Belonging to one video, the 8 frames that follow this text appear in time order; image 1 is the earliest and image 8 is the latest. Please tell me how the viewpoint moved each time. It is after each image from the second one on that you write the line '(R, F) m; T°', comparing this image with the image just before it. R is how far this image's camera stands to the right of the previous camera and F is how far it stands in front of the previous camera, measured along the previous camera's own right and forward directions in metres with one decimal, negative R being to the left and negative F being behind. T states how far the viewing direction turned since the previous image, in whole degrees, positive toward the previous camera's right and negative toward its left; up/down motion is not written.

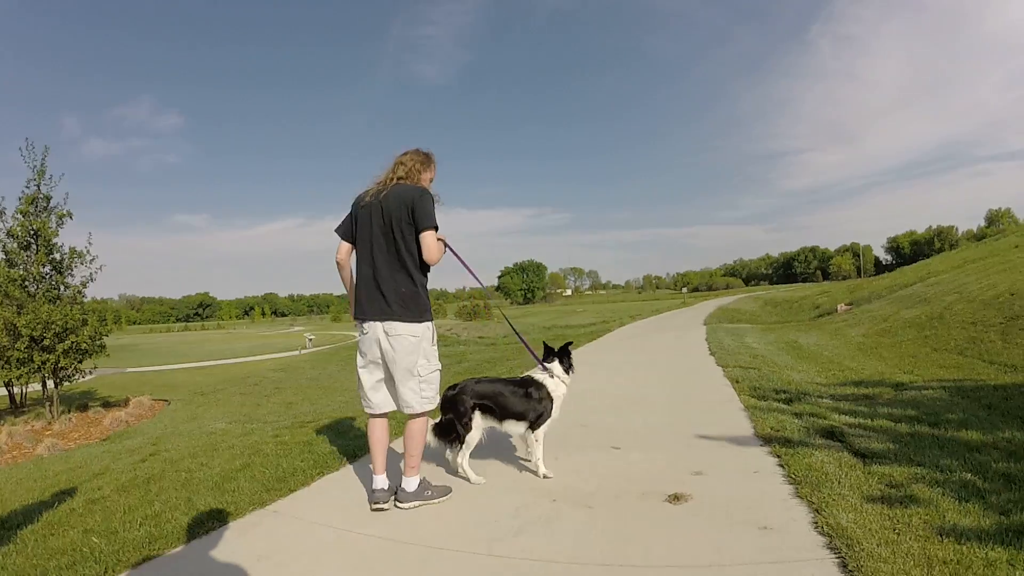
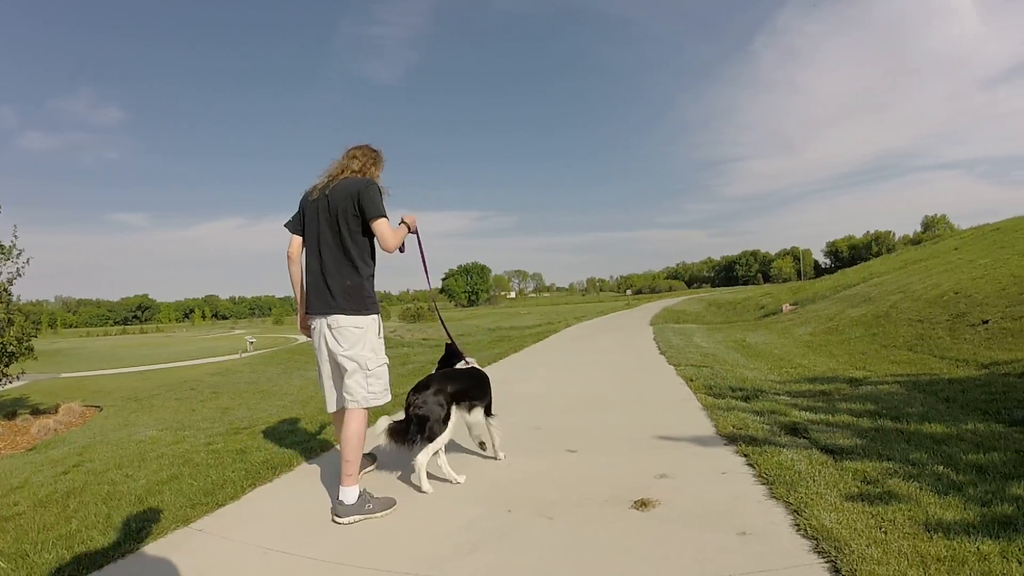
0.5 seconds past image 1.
(0.0, +0.3) m; +5°
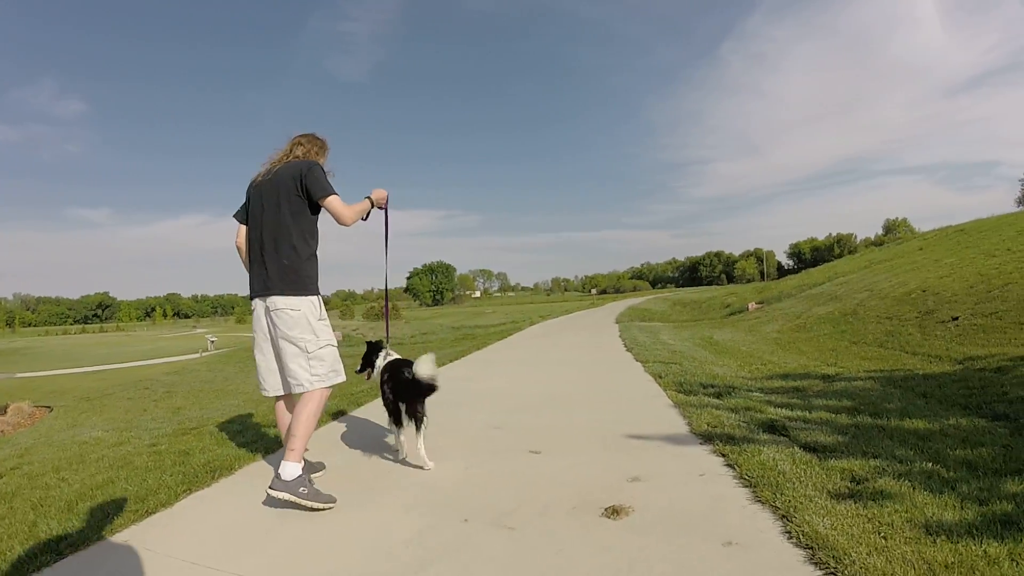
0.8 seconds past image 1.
(+0.1, +0.3) m; +3°
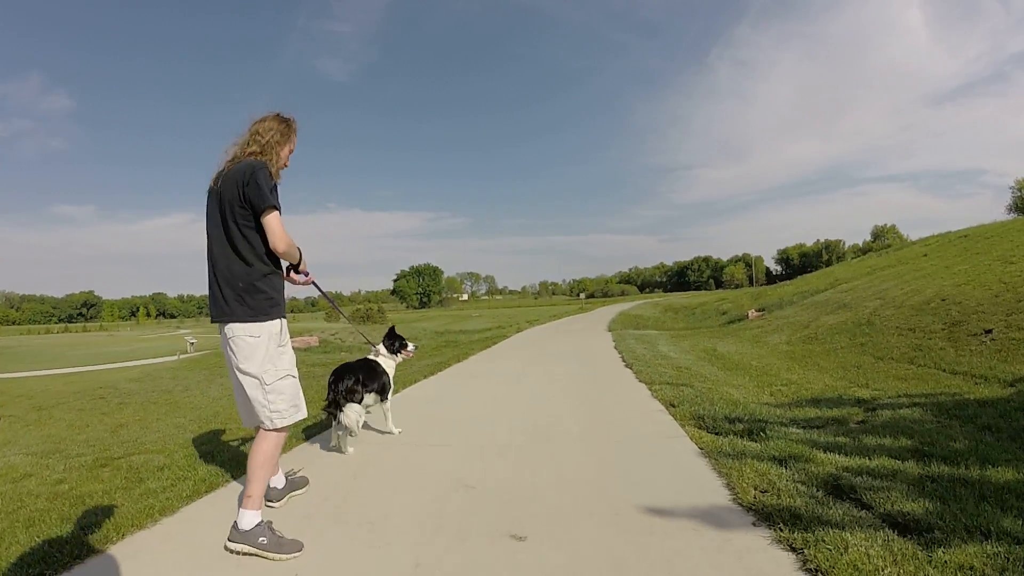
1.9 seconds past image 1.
(0.0, +0.9) m; +1°
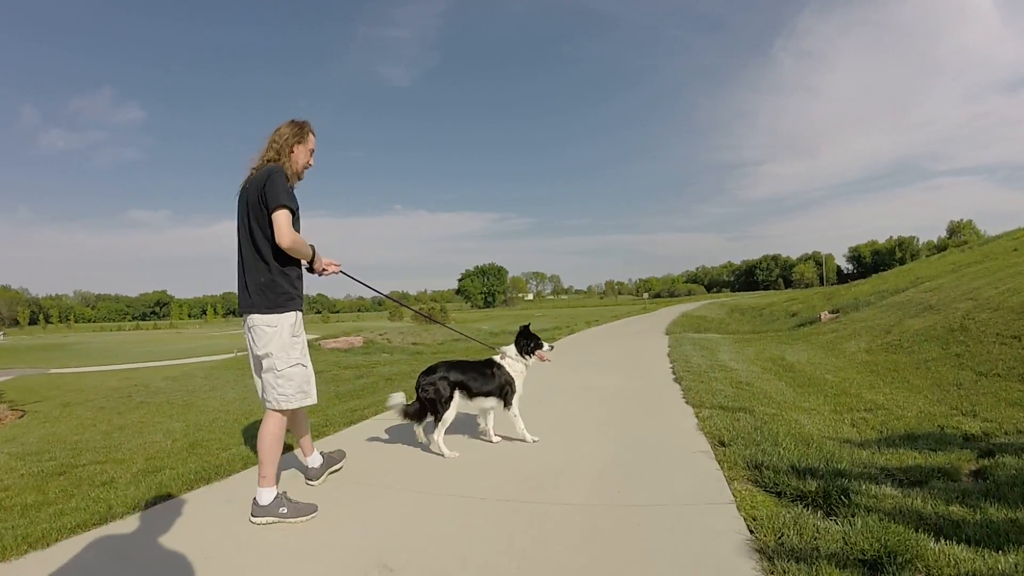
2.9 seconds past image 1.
(+0.3, +0.8) m; -6°
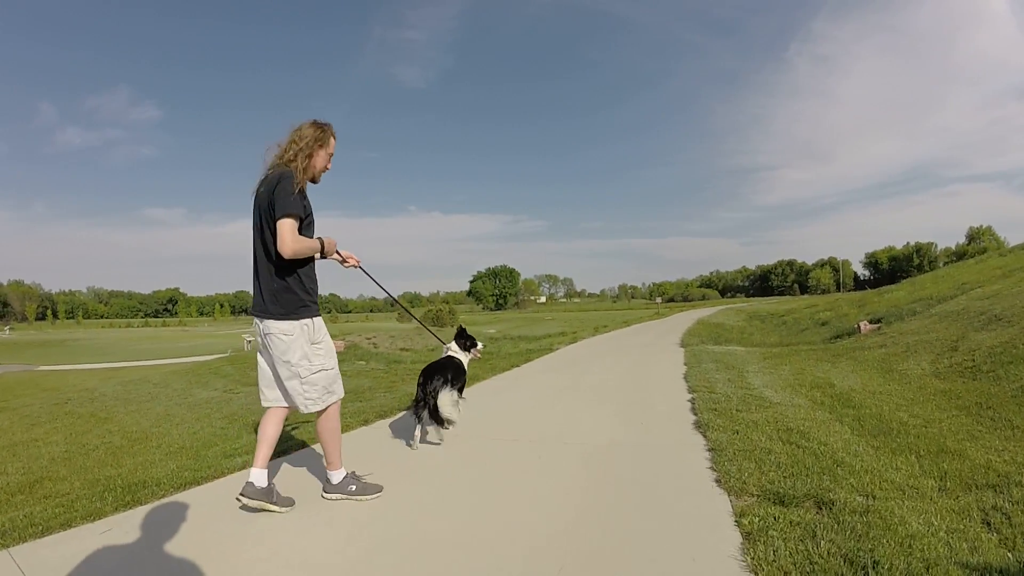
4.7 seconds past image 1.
(+0.5, +1.7) m; -1°
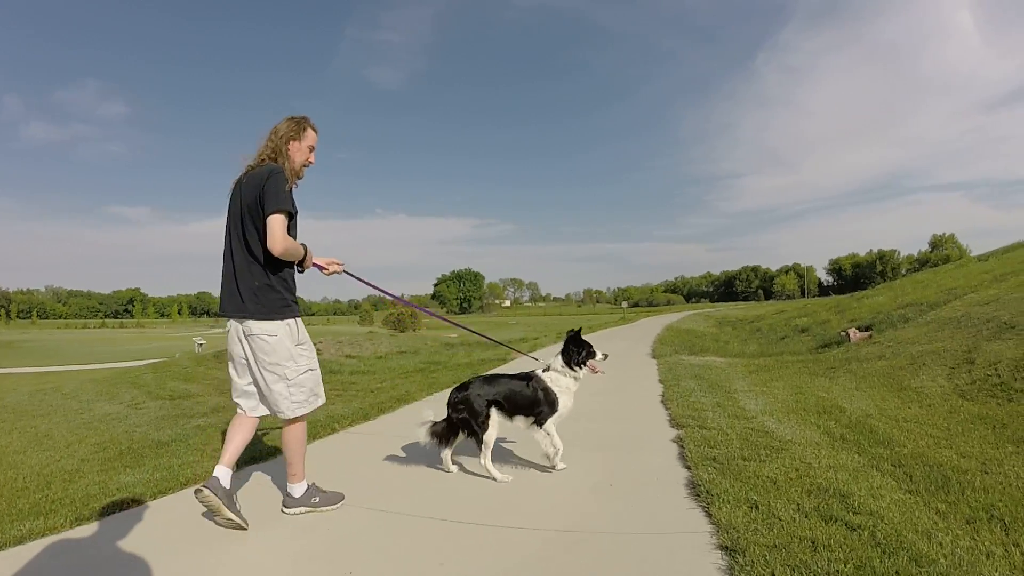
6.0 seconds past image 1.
(+0.4, +1.5) m; +3°
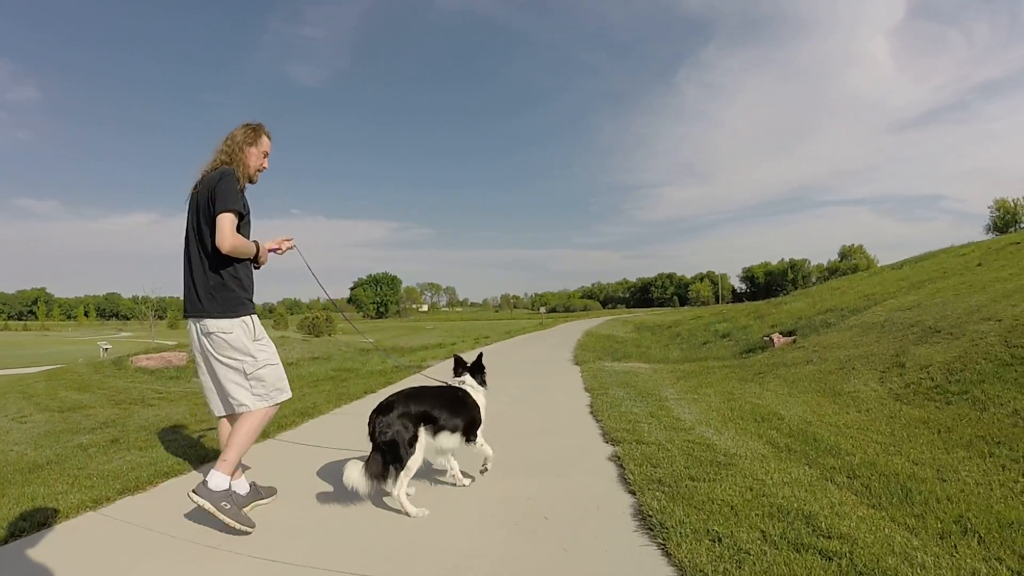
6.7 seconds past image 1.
(+0.1, +0.8) m; +7°
